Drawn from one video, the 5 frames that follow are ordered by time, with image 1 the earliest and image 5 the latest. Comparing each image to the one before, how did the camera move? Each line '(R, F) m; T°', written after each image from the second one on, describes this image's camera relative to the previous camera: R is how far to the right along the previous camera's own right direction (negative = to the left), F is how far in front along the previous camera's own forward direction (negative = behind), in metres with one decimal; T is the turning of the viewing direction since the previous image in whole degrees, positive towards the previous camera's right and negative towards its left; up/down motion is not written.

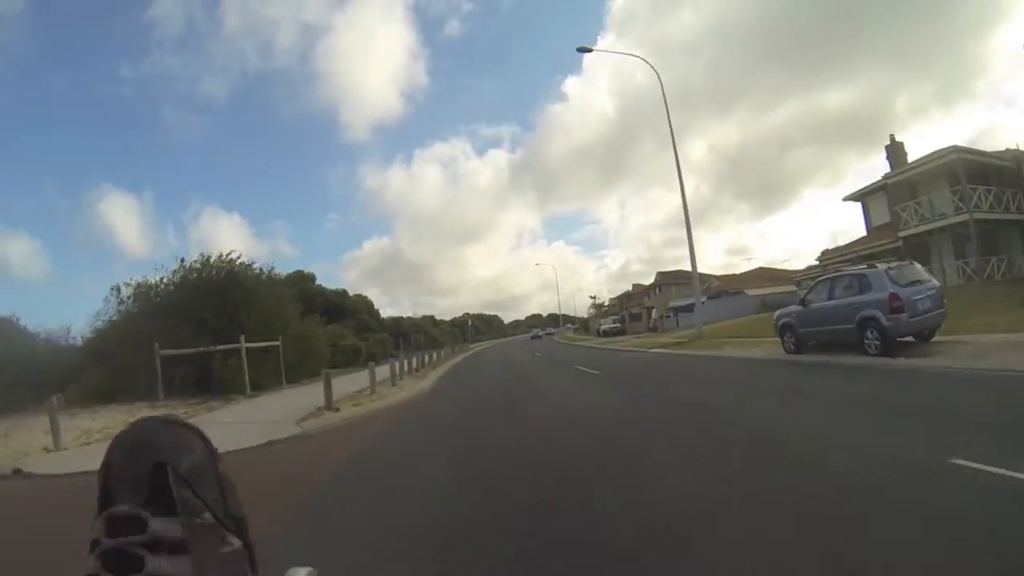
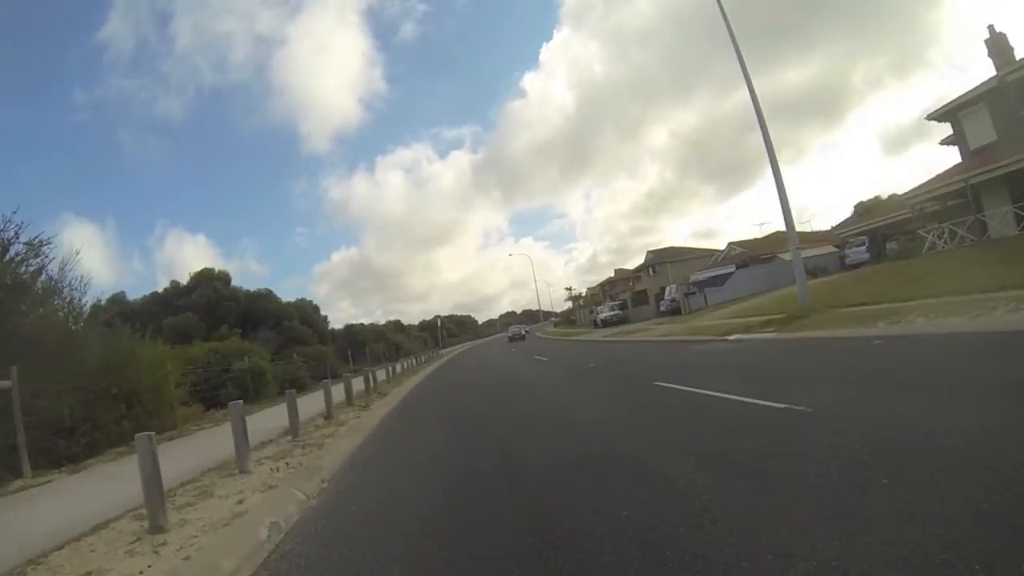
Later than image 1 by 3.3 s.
(-0.8, +21.3) m; +2°
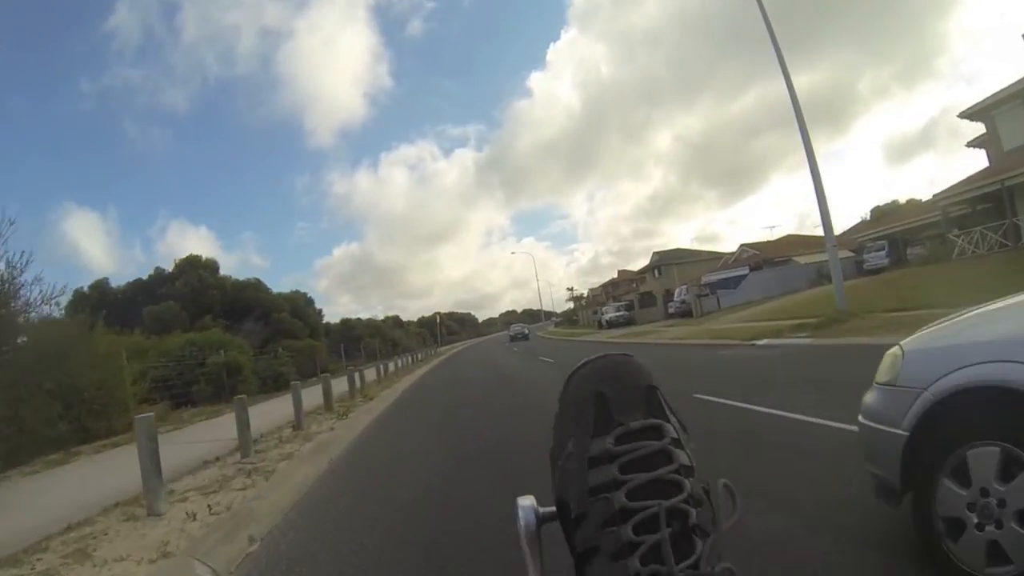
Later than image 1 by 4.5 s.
(-0.1, +2.1) m; 0°
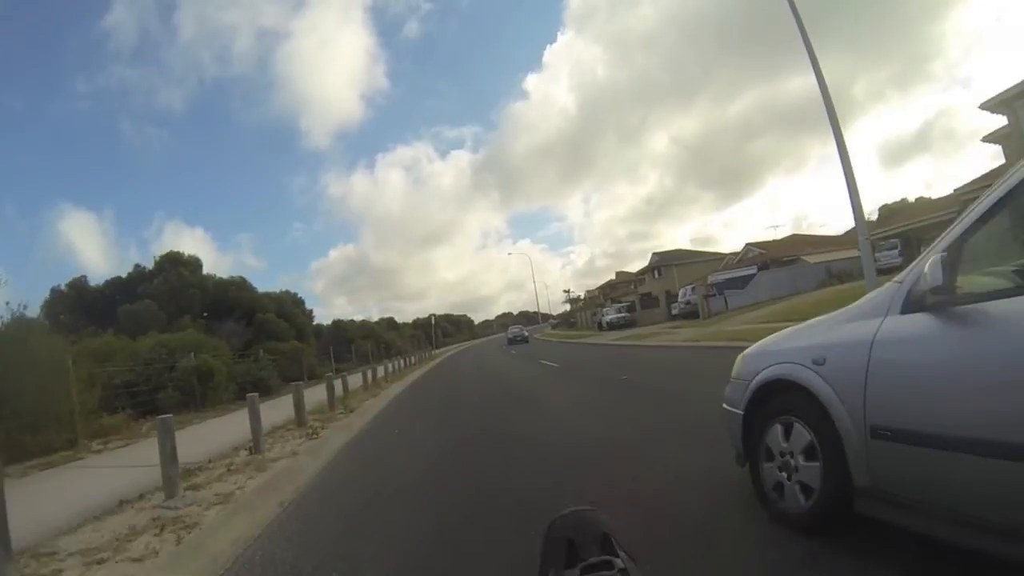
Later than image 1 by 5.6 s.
(-0.1, +1.8) m; 0°
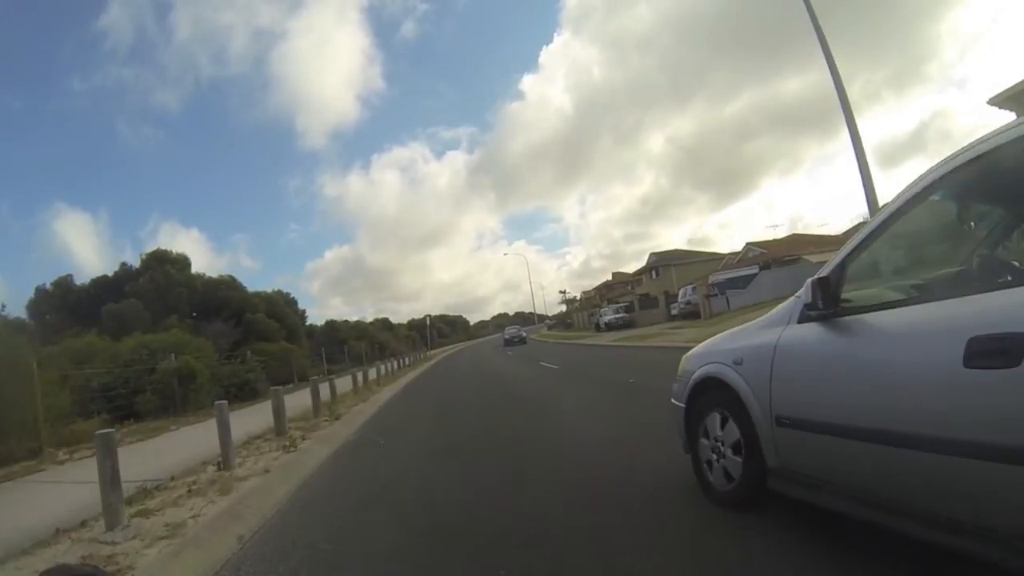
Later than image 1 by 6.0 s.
(-0.1, +0.9) m; 0°
